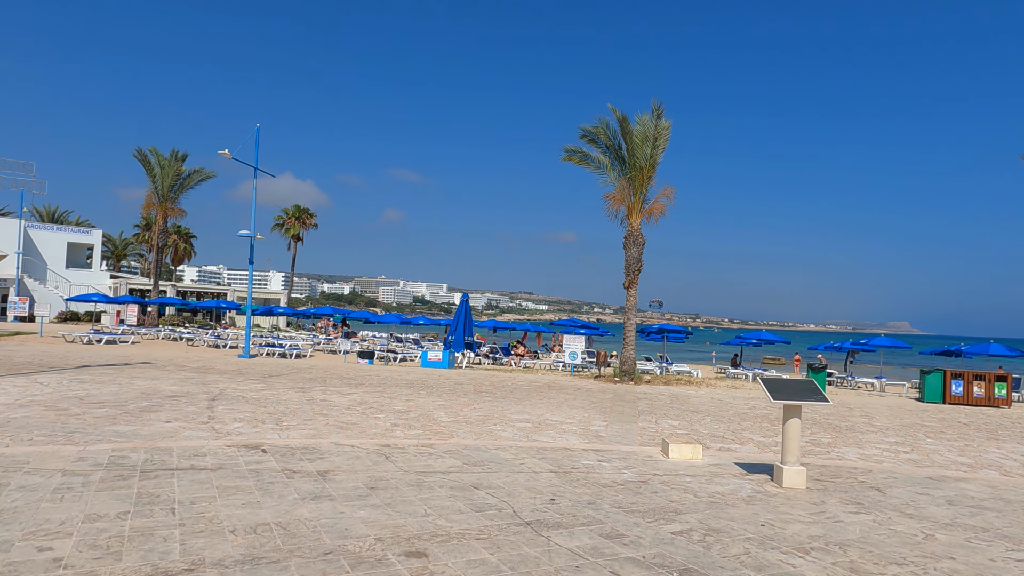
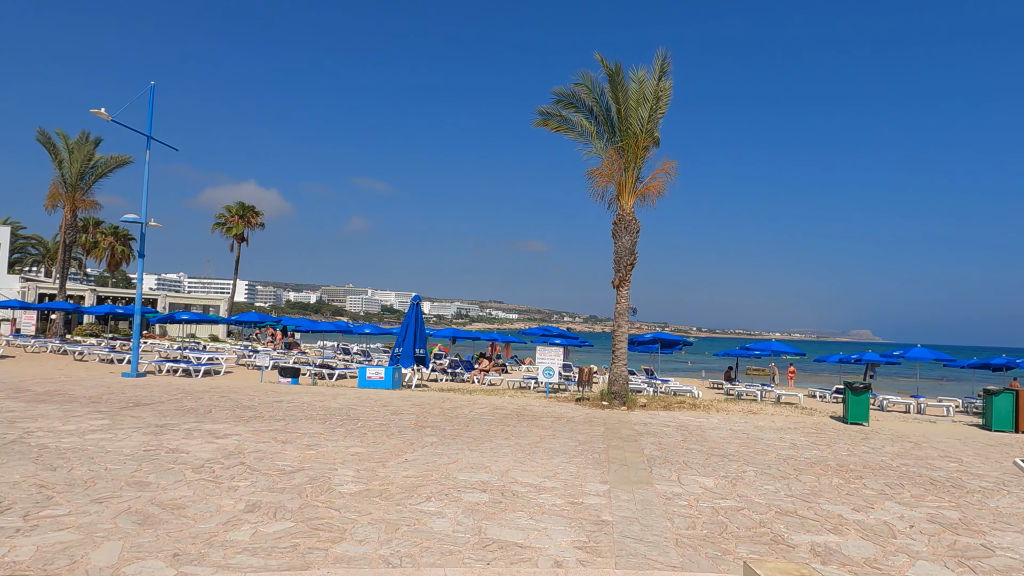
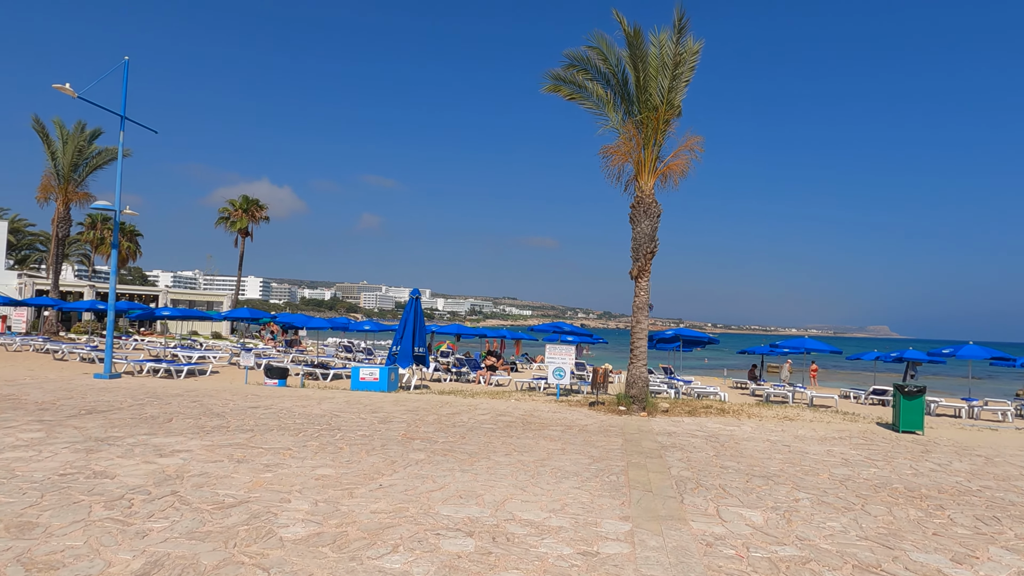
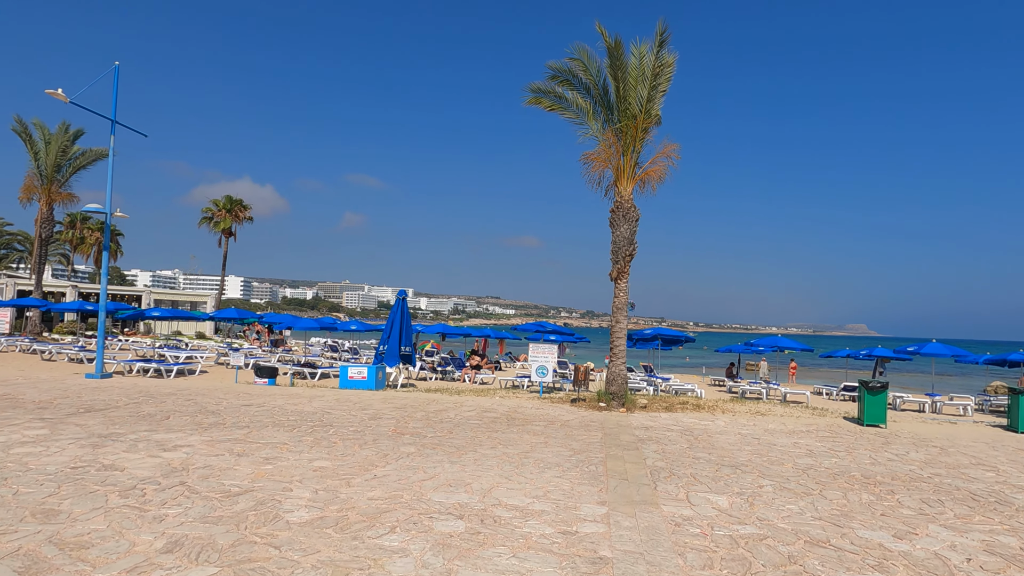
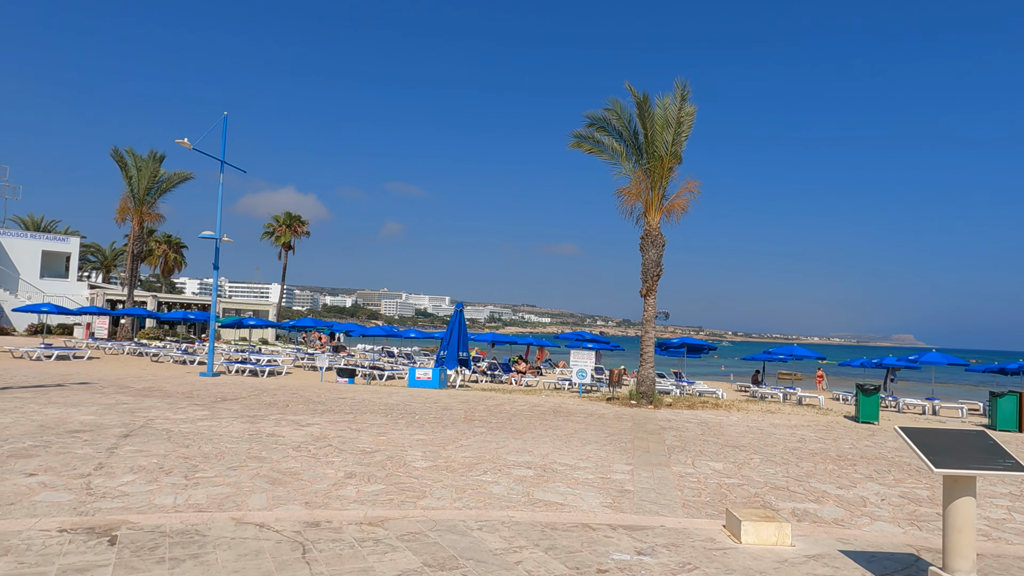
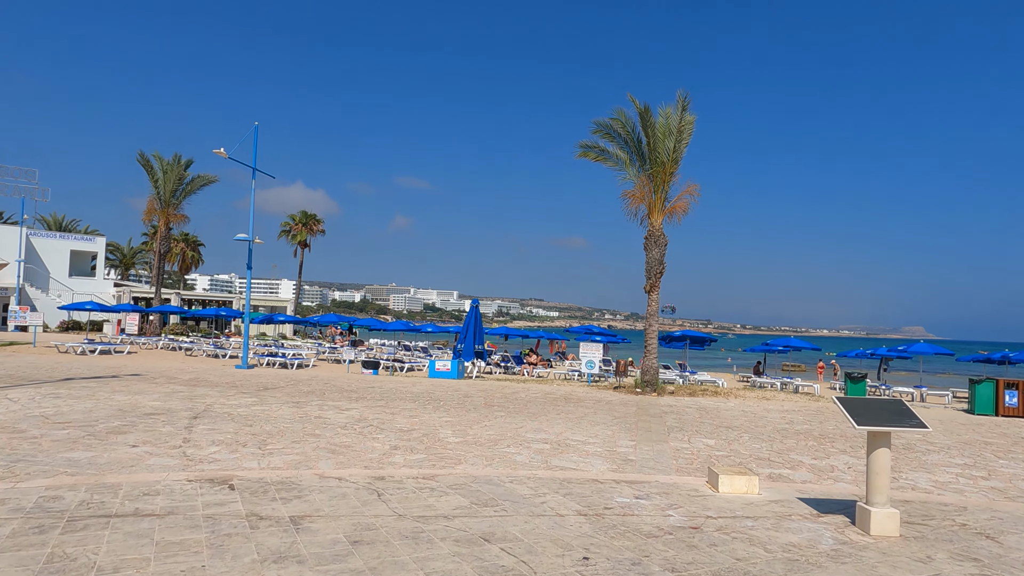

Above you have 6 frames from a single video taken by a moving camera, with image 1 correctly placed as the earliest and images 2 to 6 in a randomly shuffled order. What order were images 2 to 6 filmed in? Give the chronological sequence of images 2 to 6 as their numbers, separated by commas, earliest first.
6, 5, 2, 4, 3
